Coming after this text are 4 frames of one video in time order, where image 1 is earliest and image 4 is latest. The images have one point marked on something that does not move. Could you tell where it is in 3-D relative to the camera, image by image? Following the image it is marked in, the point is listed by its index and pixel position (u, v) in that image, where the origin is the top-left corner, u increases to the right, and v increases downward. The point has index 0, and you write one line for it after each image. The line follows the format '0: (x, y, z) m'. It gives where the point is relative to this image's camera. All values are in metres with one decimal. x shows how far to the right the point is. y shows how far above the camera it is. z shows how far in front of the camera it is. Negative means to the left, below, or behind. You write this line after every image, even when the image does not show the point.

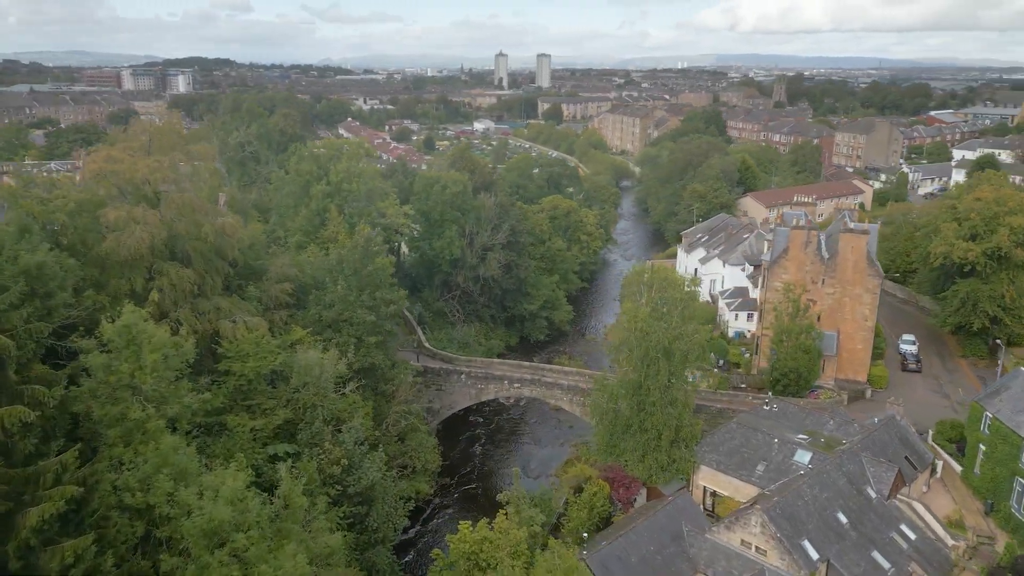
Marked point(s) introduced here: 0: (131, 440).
0: (-8.2, -3.3, +15.9) m
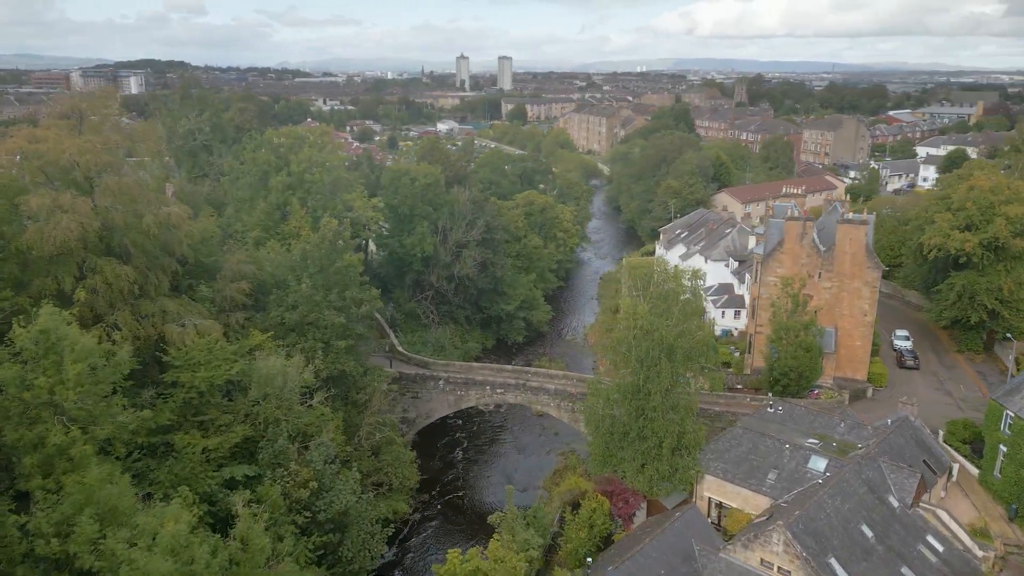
0: (-8.1, -3.2, +13.0) m
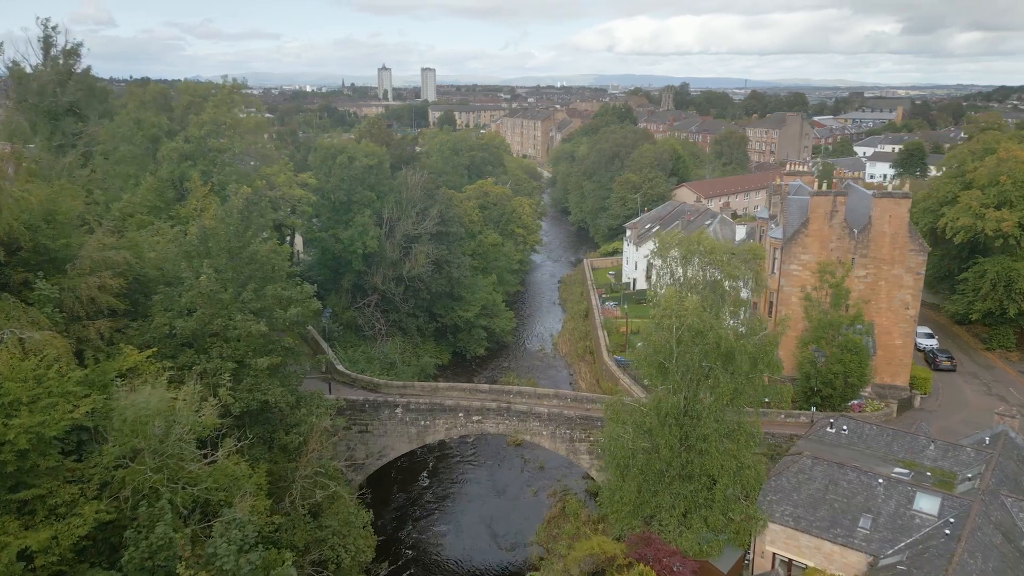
0: (-7.1, -2.9, +5.5) m
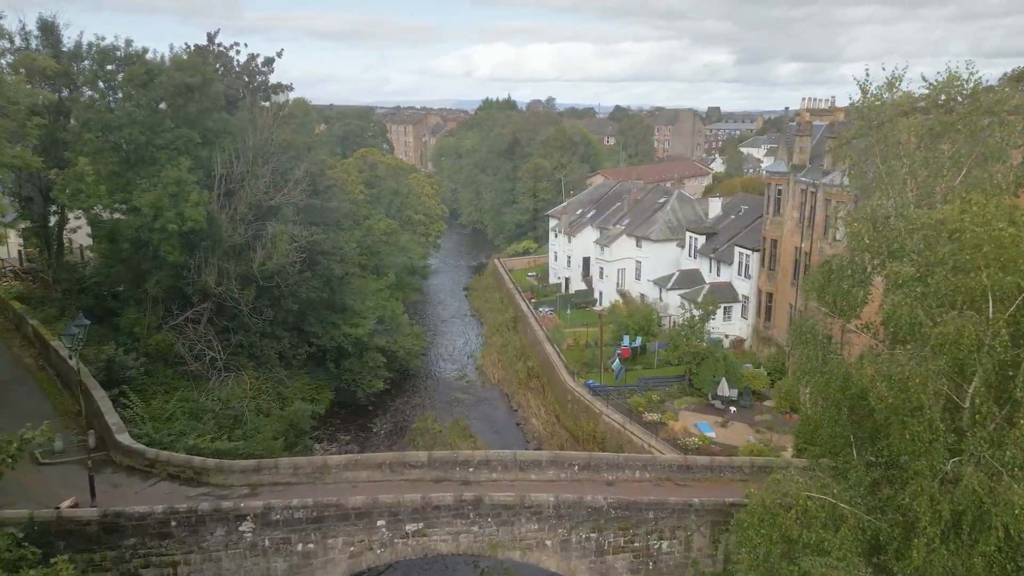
0: (-4.4, -2.2, -6.7) m
